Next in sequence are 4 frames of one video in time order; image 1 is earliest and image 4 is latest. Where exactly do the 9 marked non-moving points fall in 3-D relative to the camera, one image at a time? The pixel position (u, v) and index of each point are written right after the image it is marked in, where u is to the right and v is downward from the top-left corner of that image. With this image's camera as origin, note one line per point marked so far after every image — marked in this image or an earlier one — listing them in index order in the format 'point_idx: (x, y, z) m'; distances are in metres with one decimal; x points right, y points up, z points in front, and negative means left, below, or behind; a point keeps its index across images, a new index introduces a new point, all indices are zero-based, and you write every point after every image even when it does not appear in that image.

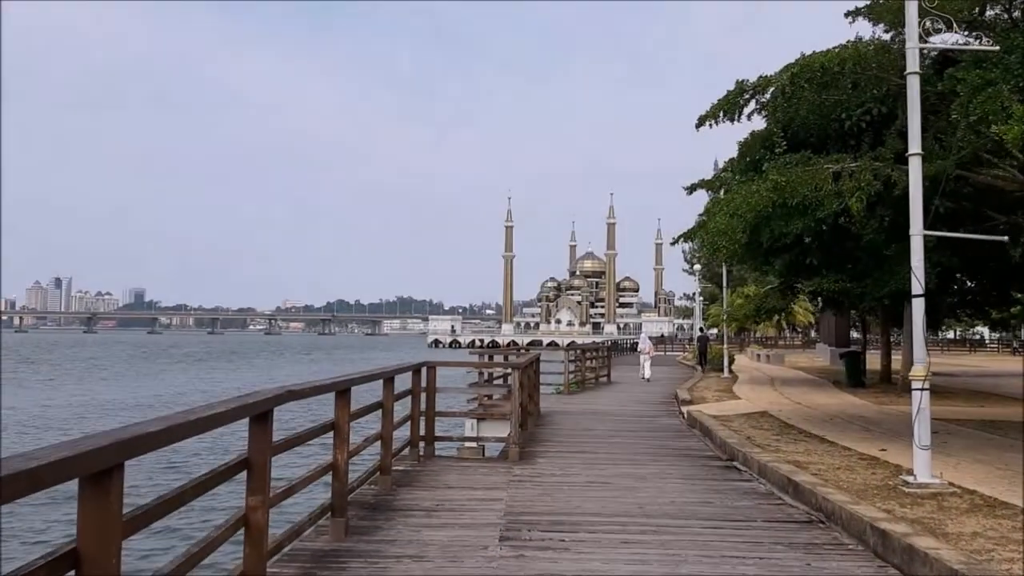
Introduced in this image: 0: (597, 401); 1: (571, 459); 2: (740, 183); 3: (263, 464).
0: (+1.8, -2.4, +18.2) m
1: (+0.7, -2.0, +9.6) m
2: (+2.9, +1.4, +10.7) m
3: (-1.3, -0.9, +4.4) m
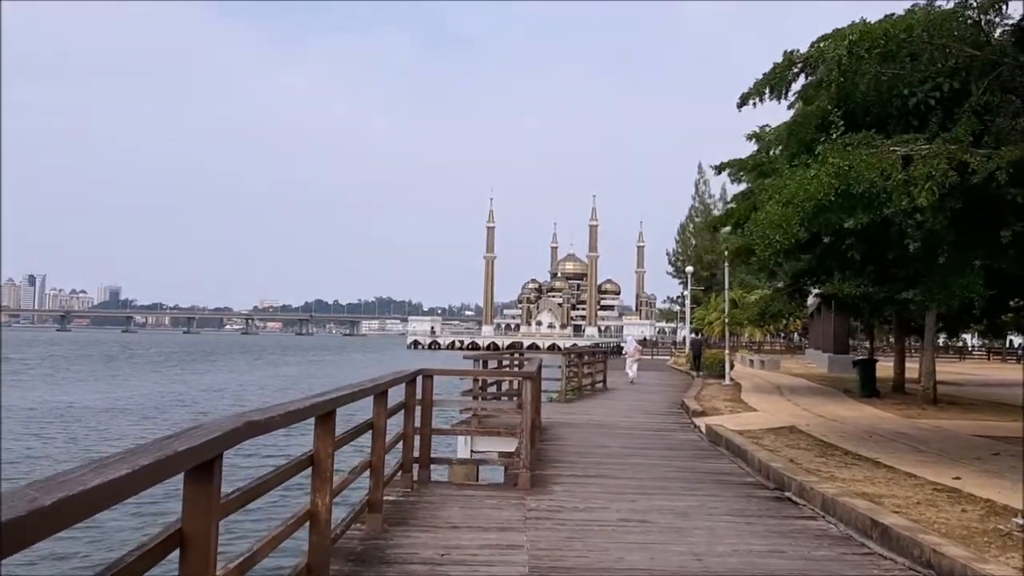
0: (+1.7, -2.4, +16.7) m
1: (+0.8, -1.9, +8.1) m
2: (+3.0, +1.4, +9.3) m
3: (-1.0, -0.9, +2.9) m
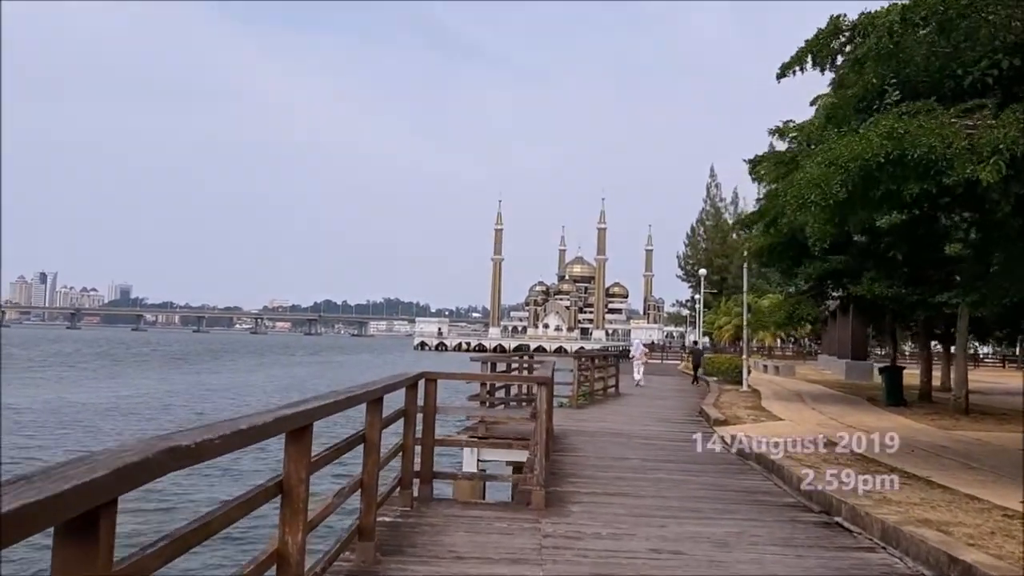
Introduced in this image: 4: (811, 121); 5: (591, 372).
0: (+1.9, -2.4, +15.8) m
1: (+0.9, -1.9, +7.2) m
2: (+3.2, +1.4, +8.3) m
3: (-1.0, -0.8, +2.0) m
4: (+3.7, +2.0, +10.4) m
5: (+1.8, -1.9, +19.8) m
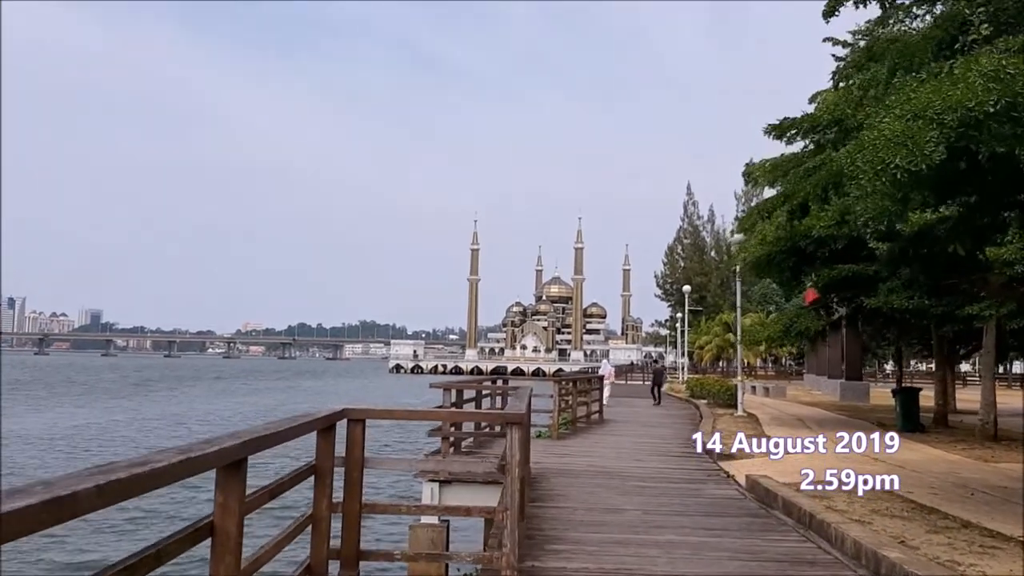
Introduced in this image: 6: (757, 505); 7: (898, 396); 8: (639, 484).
0: (+1.4, -2.6, +13.7) m
1: (+0.6, -1.9, +5.1) m
2: (+2.9, +1.4, +6.4) m
3: (-1.1, -0.7, -0.2) m
4: (+3.3, +2.0, +8.4) m
5: (+1.3, -2.3, +17.6) m
6: (+2.5, -2.2, +8.7) m
7: (+8.1, -2.2, +17.8) m
8: (+1.5, -2.3, +10.1) m
